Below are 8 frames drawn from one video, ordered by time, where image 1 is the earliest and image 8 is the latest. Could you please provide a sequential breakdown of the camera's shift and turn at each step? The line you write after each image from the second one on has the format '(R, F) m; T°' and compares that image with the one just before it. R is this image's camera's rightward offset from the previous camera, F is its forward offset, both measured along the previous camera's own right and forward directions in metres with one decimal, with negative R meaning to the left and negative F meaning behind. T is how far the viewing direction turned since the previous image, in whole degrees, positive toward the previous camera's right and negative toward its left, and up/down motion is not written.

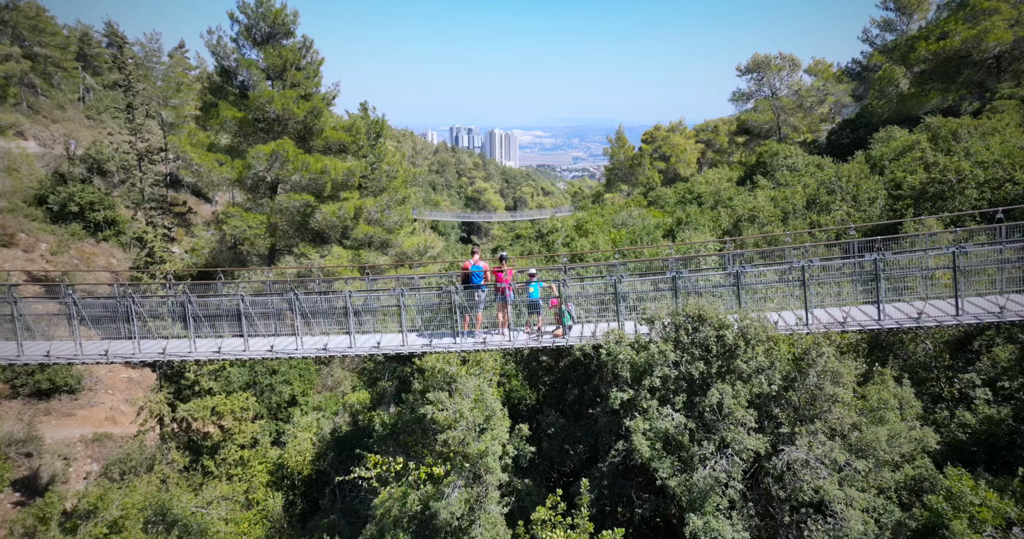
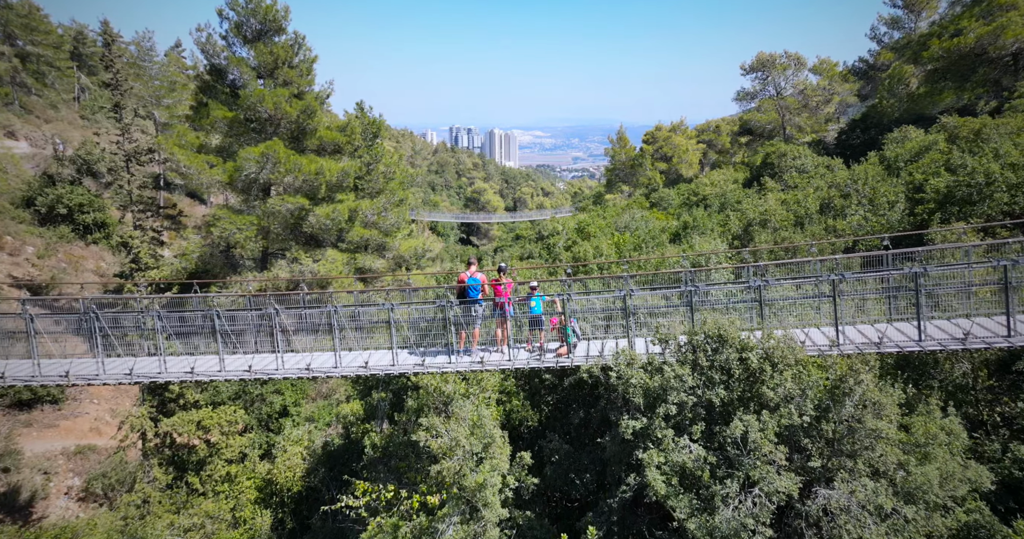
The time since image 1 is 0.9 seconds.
(0.0, +0.7) m; 0°
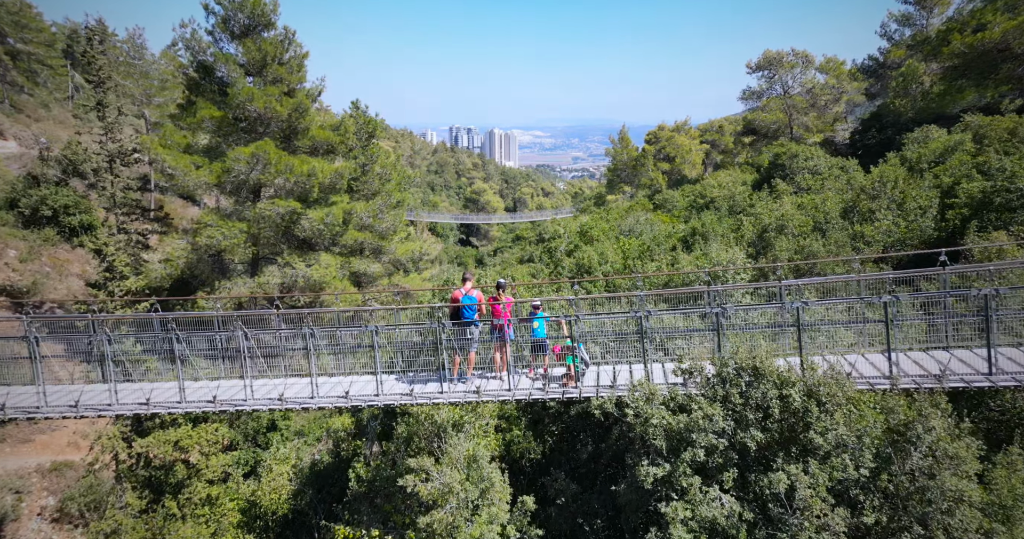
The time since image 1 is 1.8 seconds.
(0.0, +1.0) m; 0°
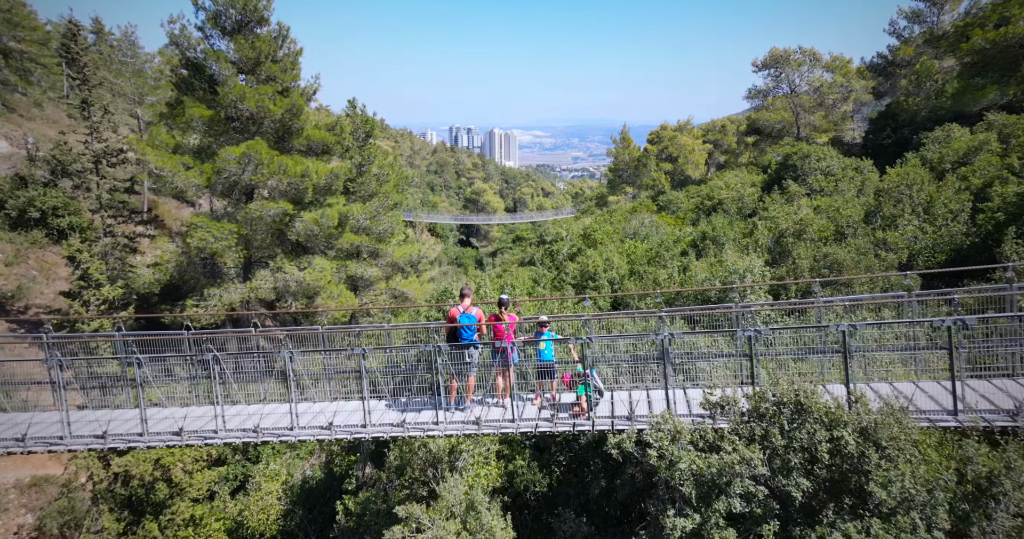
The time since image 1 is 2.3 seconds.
(0.0, +0.8) m; 0°
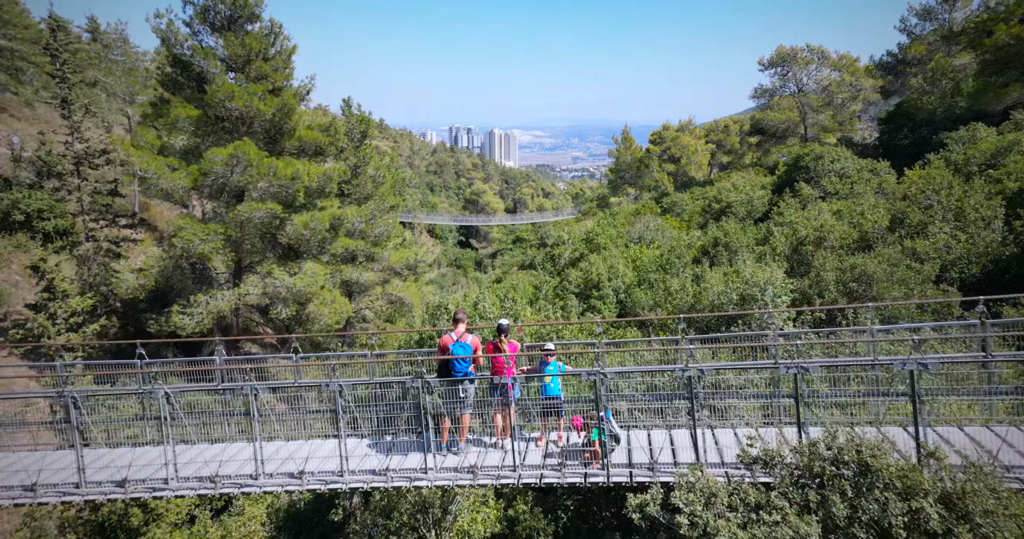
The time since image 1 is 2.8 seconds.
(0.0, +0.9) m; 0°
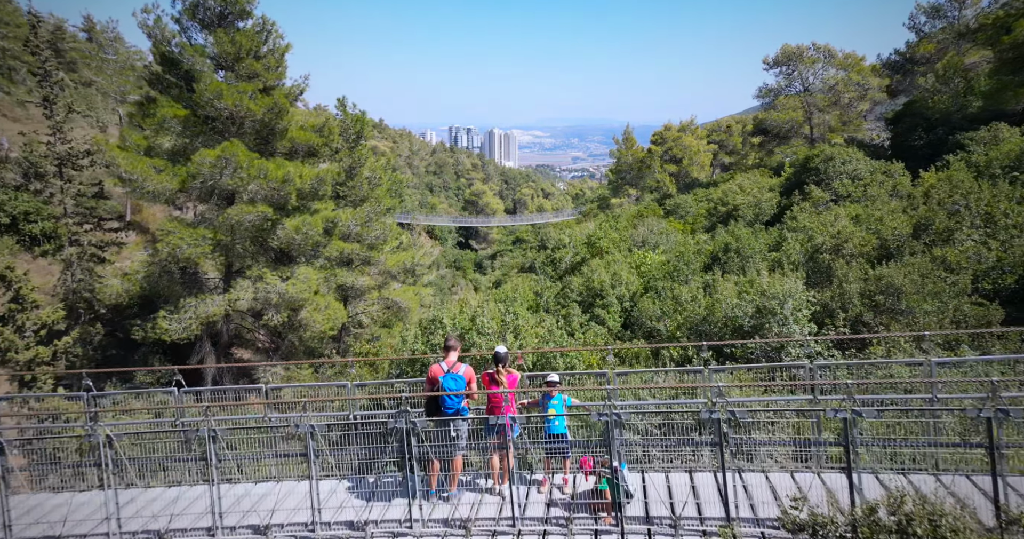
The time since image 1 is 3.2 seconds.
(0.0, +0.7) m; 0°
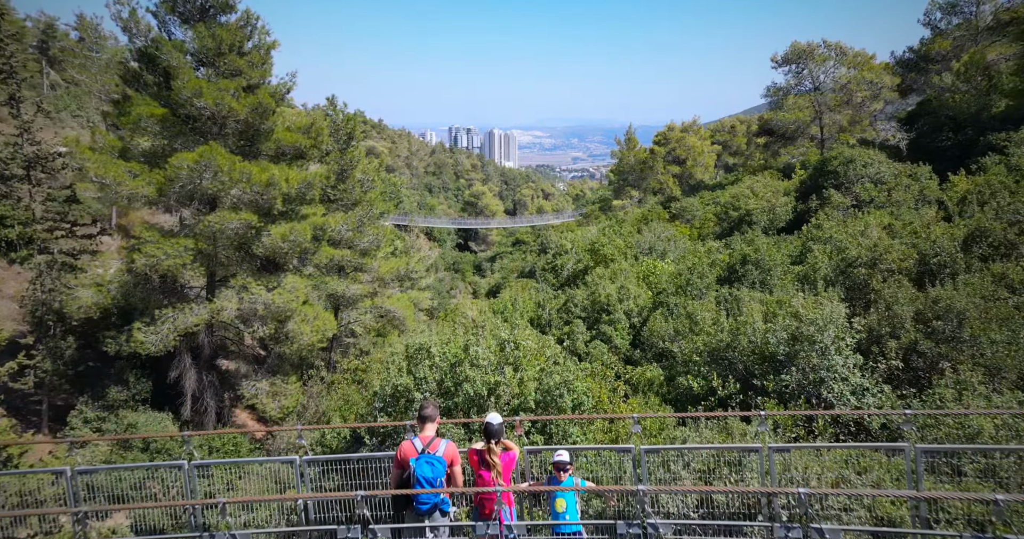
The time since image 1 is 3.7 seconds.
(0.0, +1.2) m; 0°
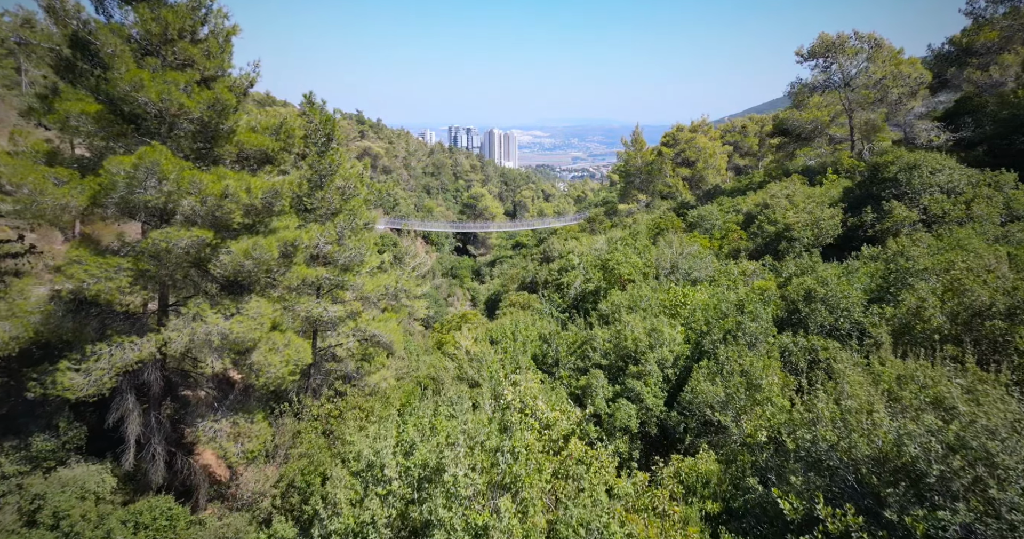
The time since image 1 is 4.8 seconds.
(0.0, +2.9) m; 0°
